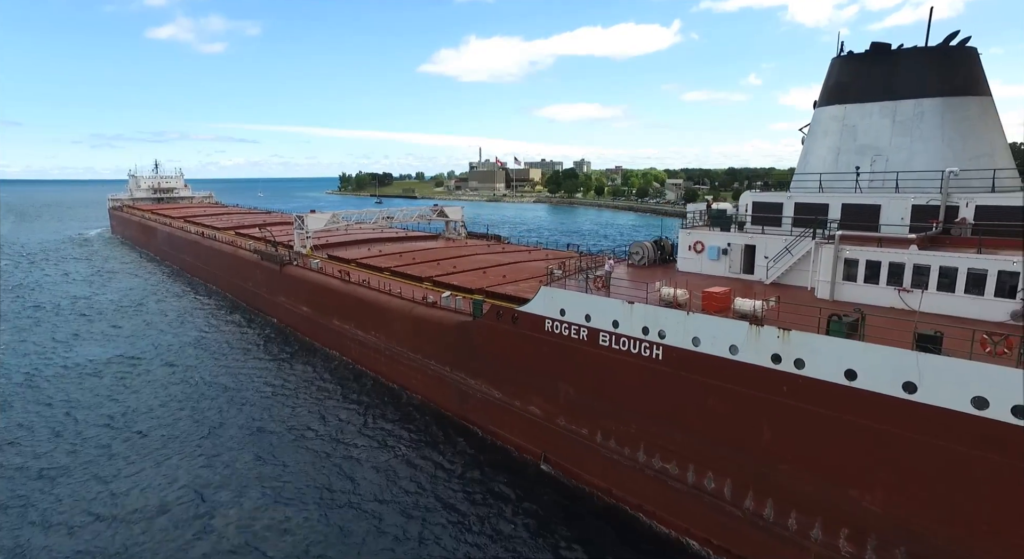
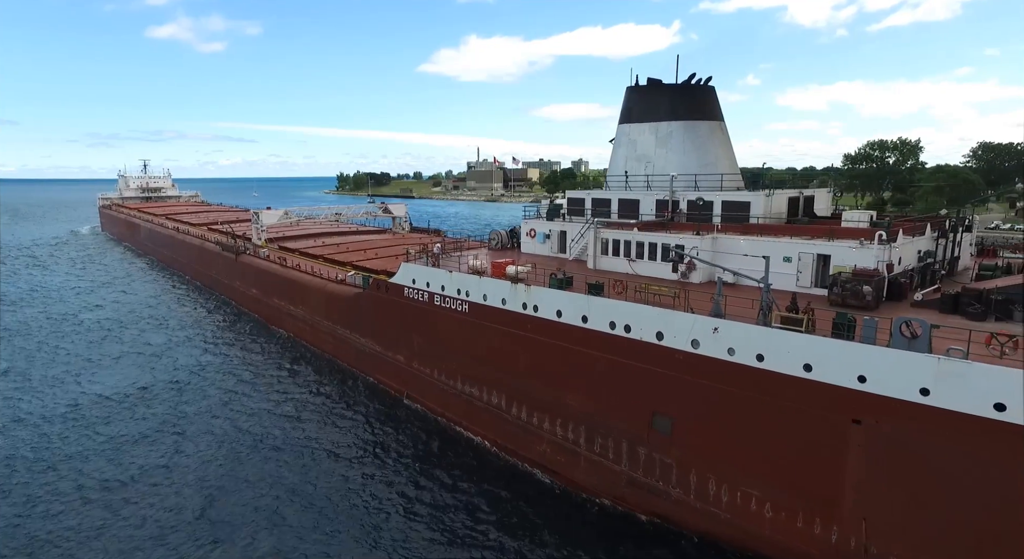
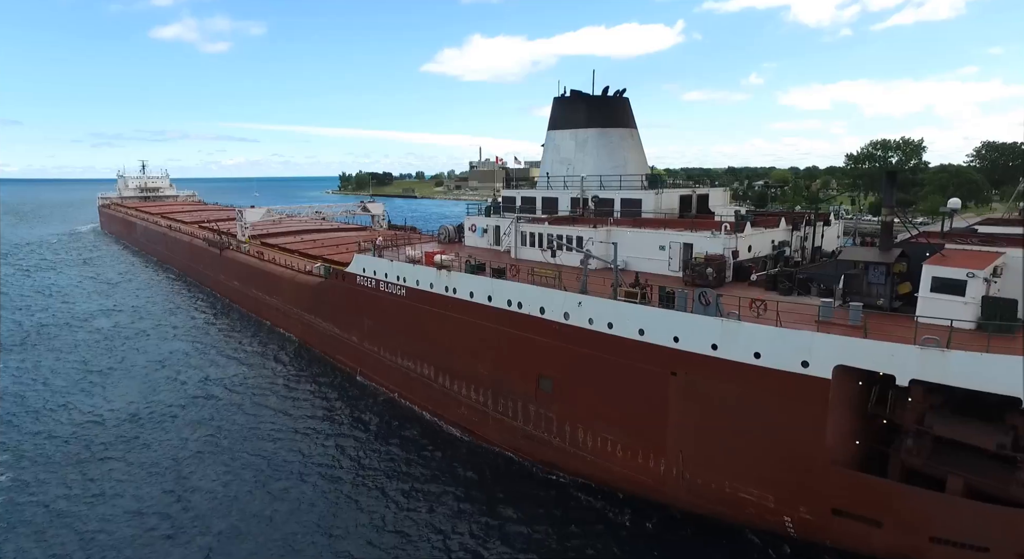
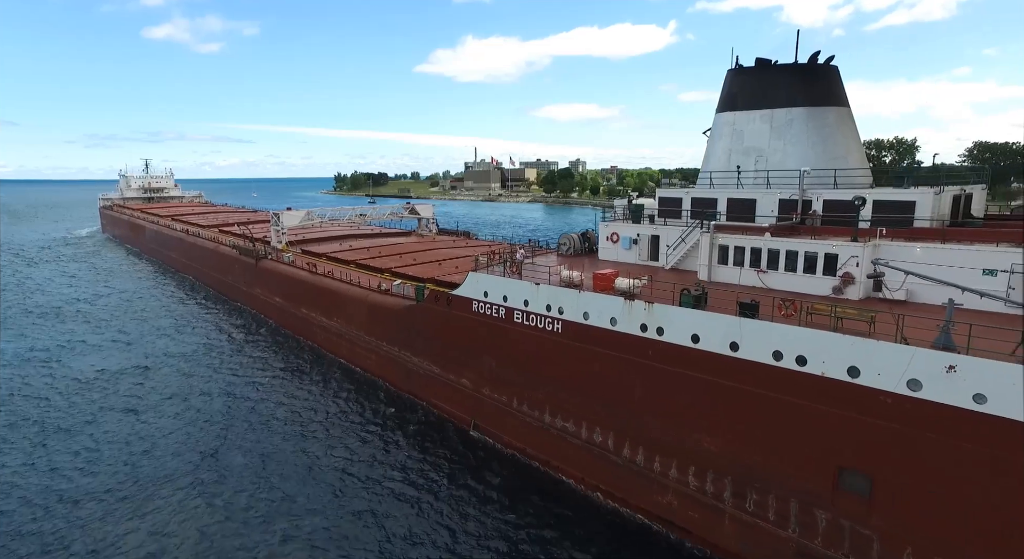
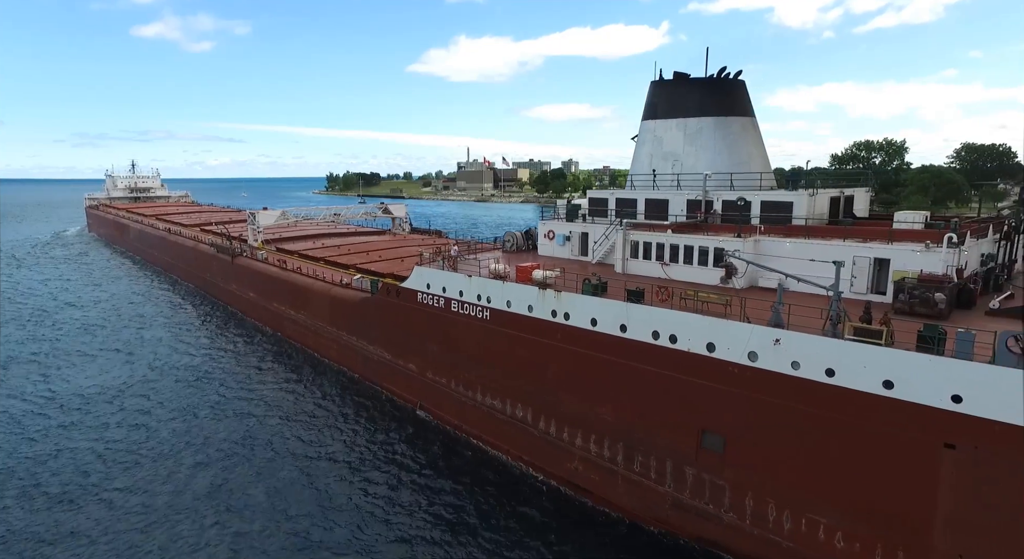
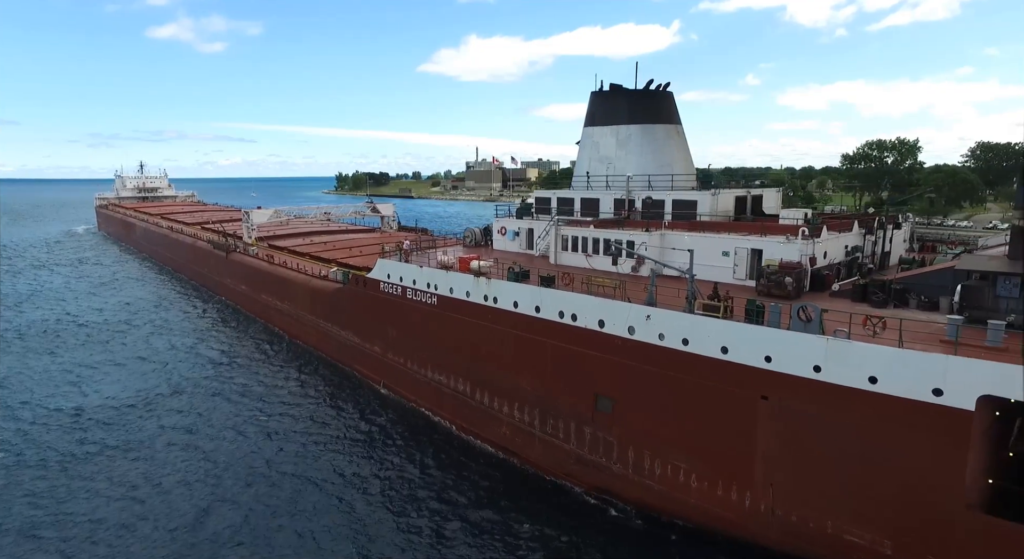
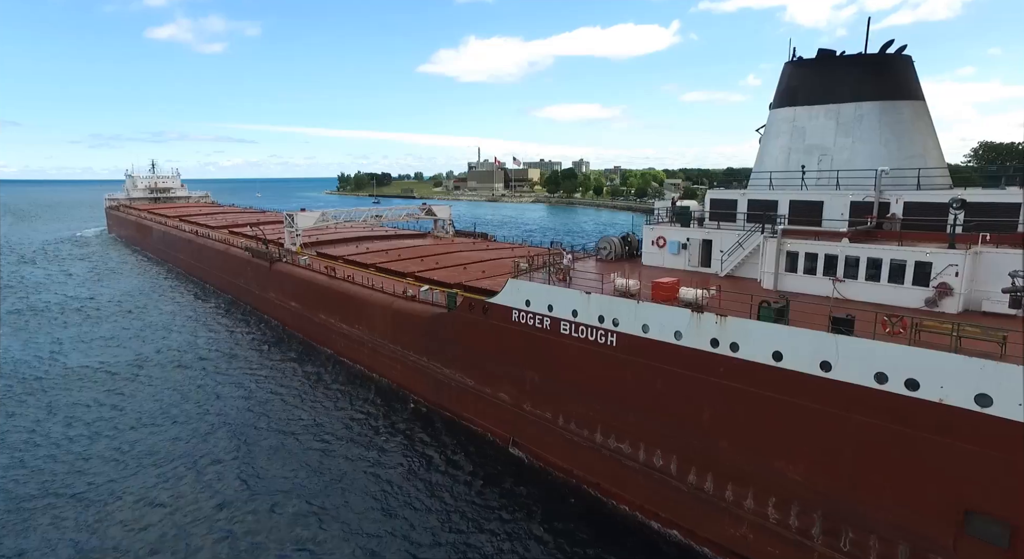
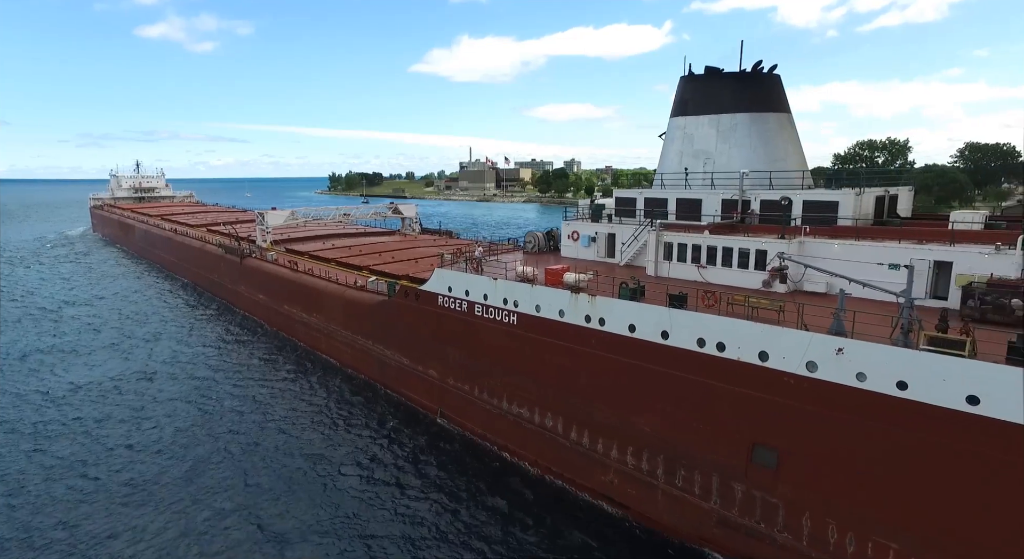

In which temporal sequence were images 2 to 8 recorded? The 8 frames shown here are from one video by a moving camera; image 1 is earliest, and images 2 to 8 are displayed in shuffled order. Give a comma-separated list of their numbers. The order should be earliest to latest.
7, 4, 8, 5, 2, 6, 3
